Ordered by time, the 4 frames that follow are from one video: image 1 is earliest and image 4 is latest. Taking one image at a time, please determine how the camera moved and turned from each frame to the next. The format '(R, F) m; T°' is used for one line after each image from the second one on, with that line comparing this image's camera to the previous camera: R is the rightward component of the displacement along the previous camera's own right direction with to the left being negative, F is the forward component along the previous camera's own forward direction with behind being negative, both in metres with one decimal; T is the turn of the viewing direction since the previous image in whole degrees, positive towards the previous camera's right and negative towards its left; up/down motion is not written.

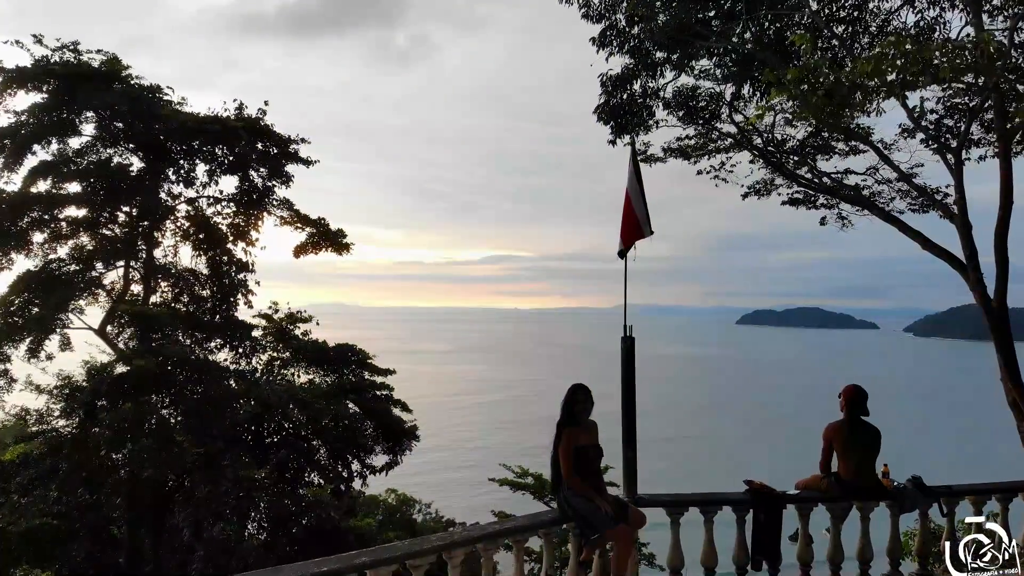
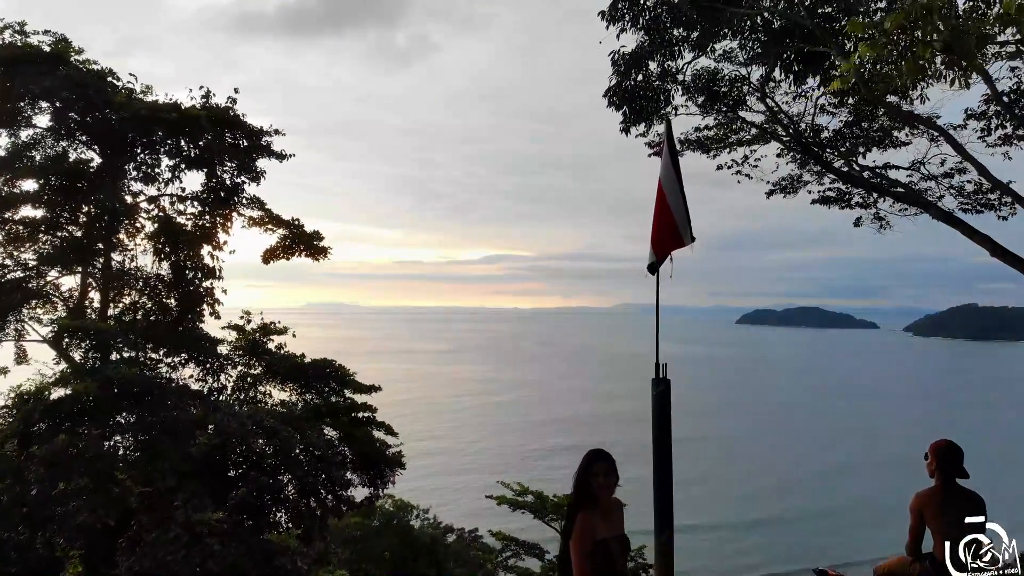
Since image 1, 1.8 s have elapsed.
(0.0, +1.1) m; 0°
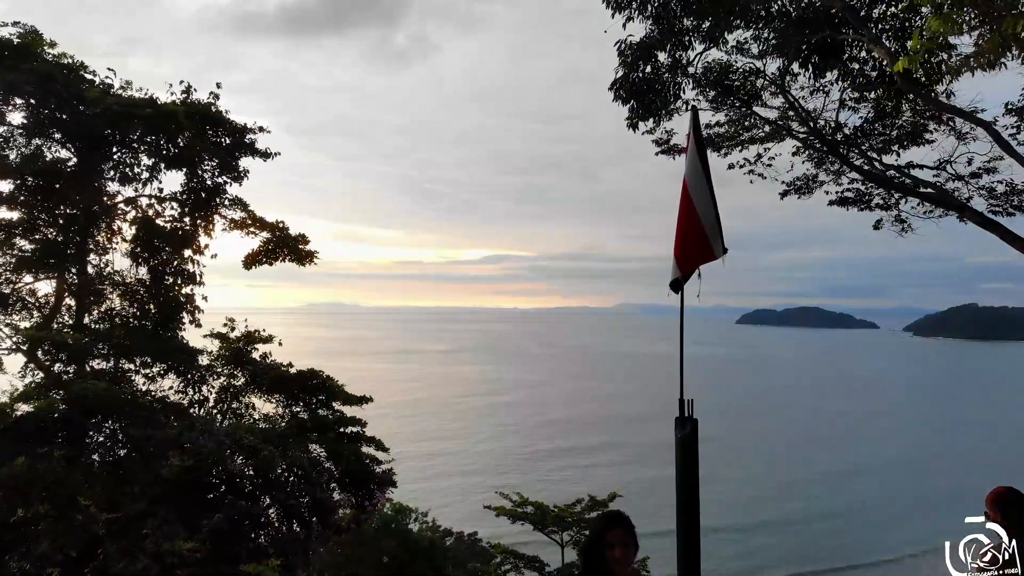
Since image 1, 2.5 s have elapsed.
(0.0, +0.6) m; 0°
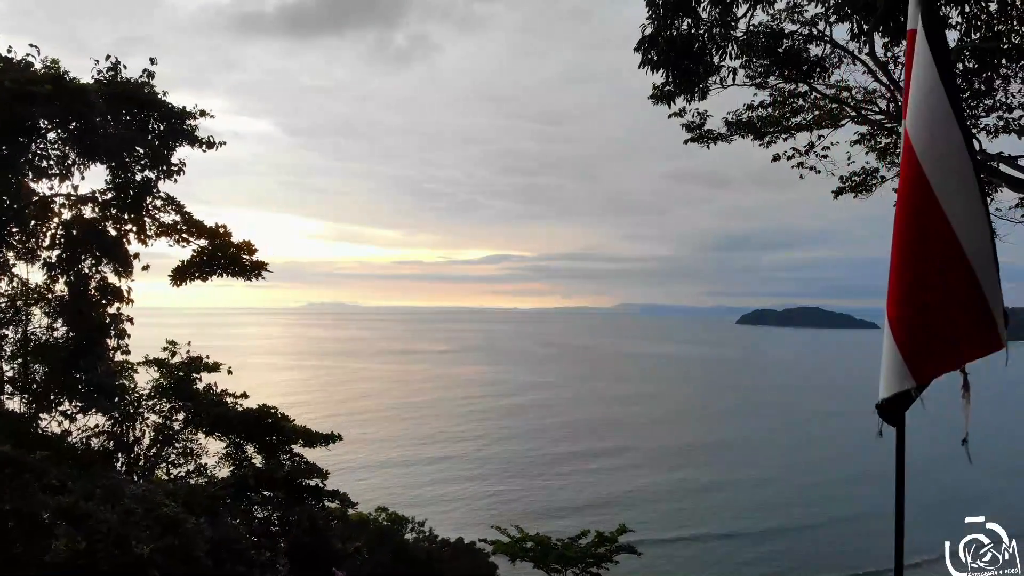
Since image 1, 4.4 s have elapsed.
(+0.1, +1.6) m; 0°
